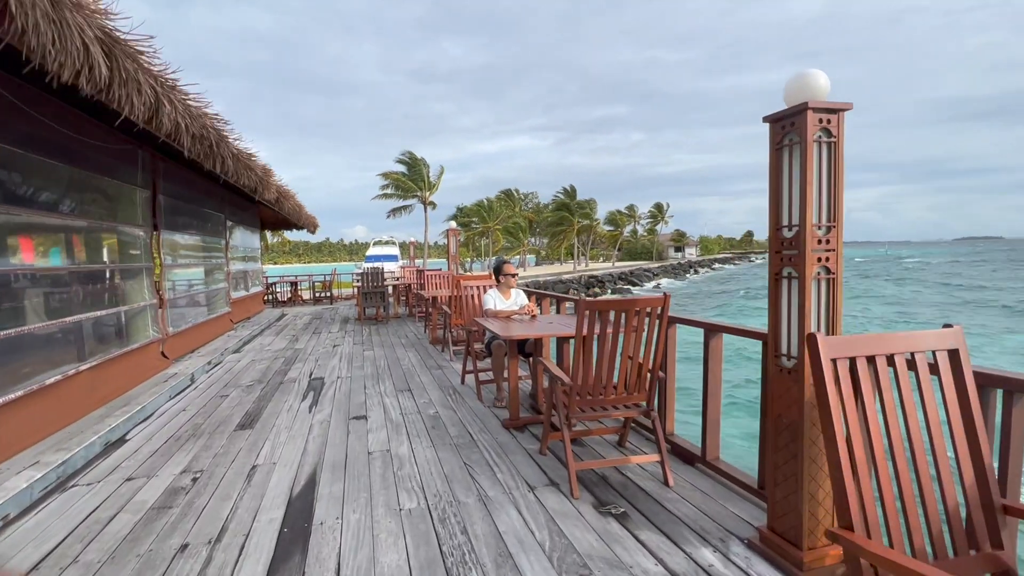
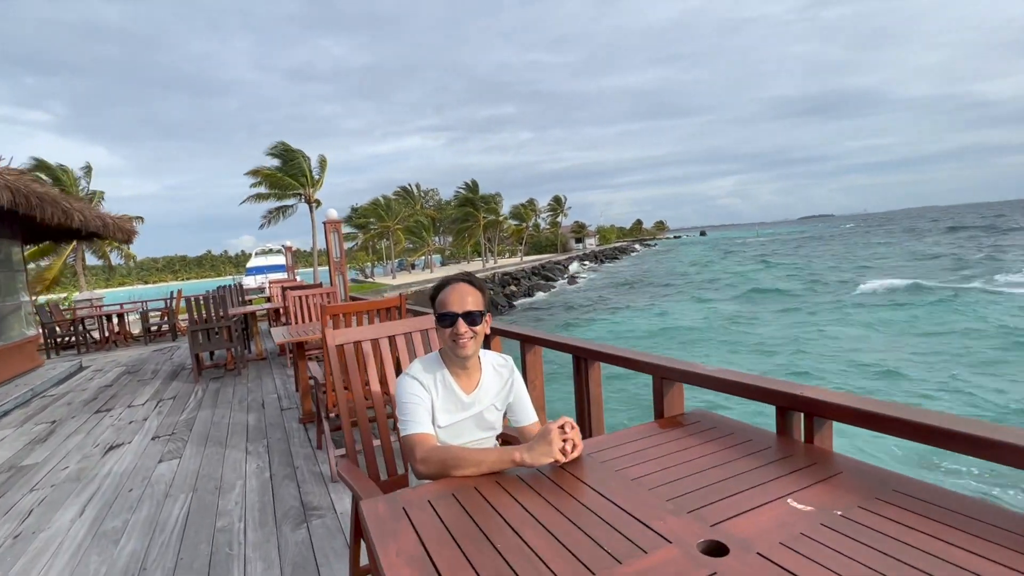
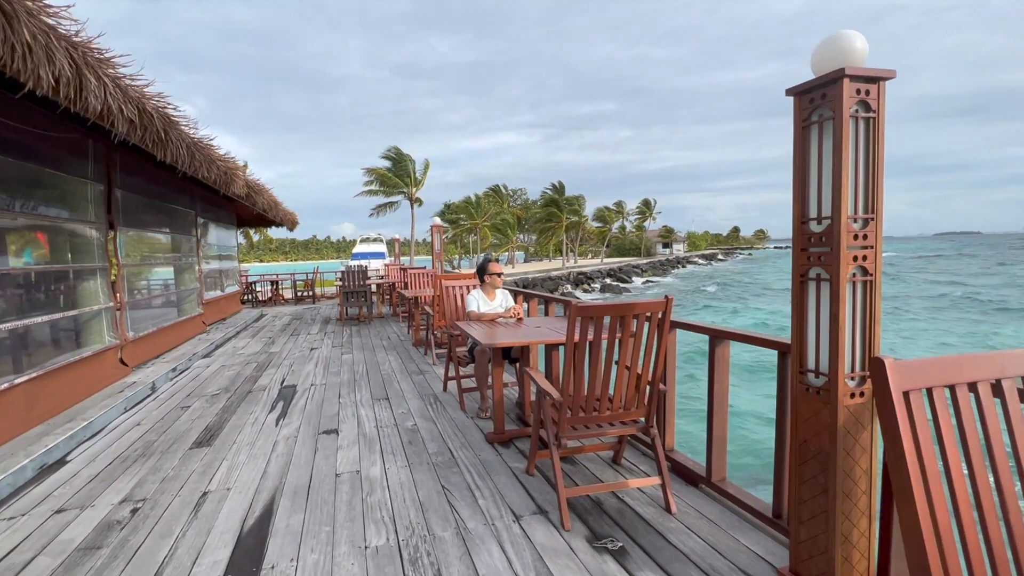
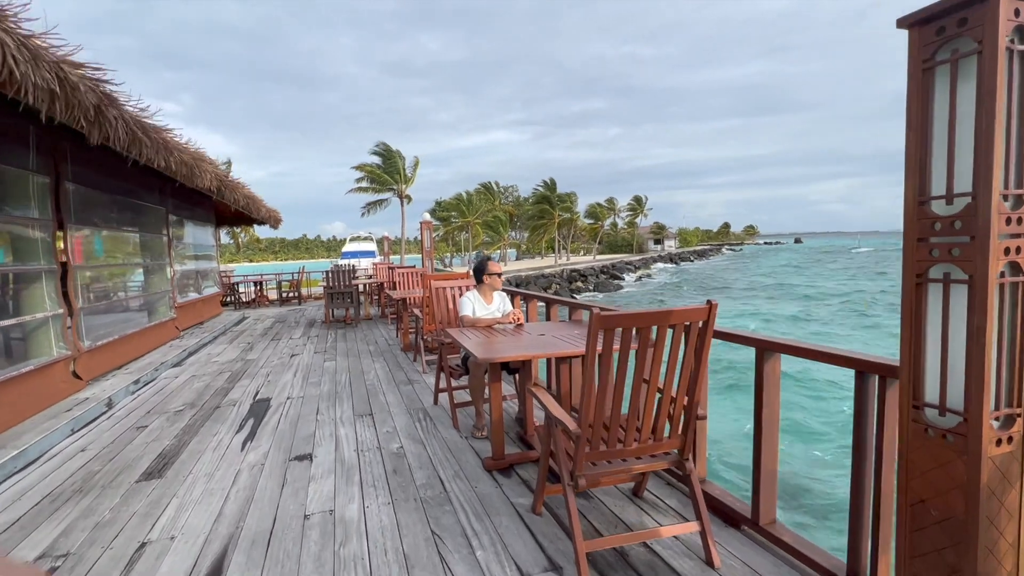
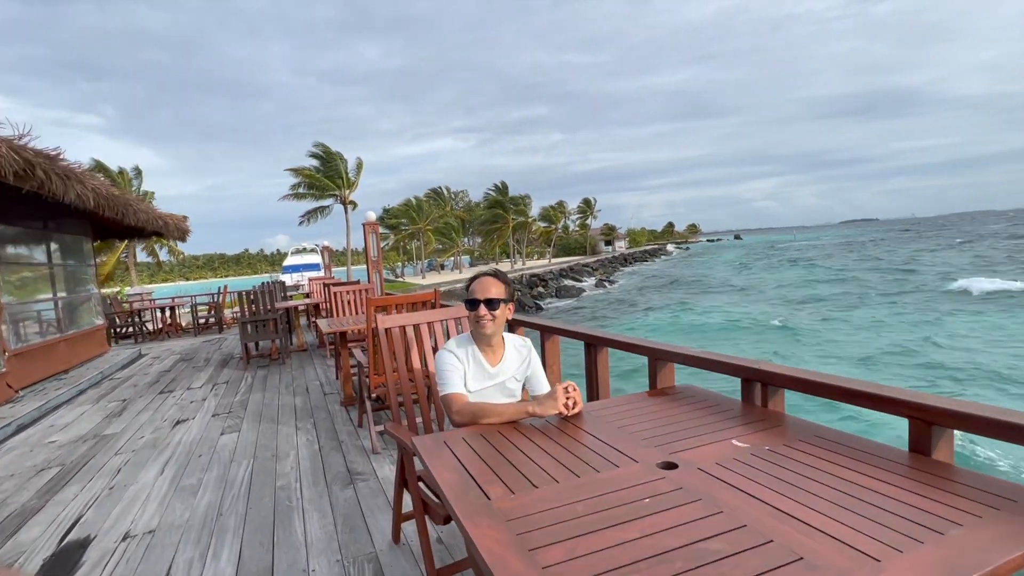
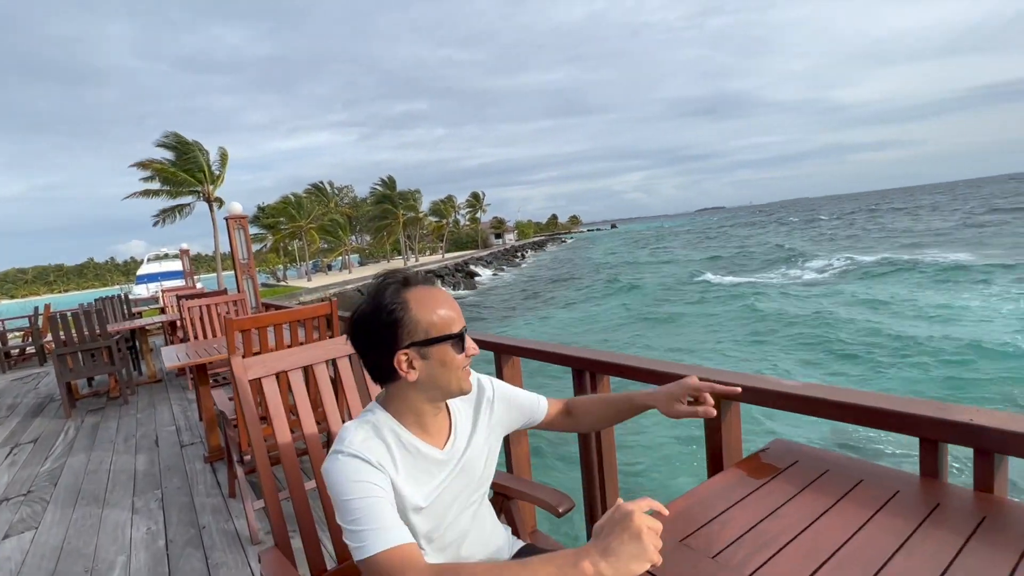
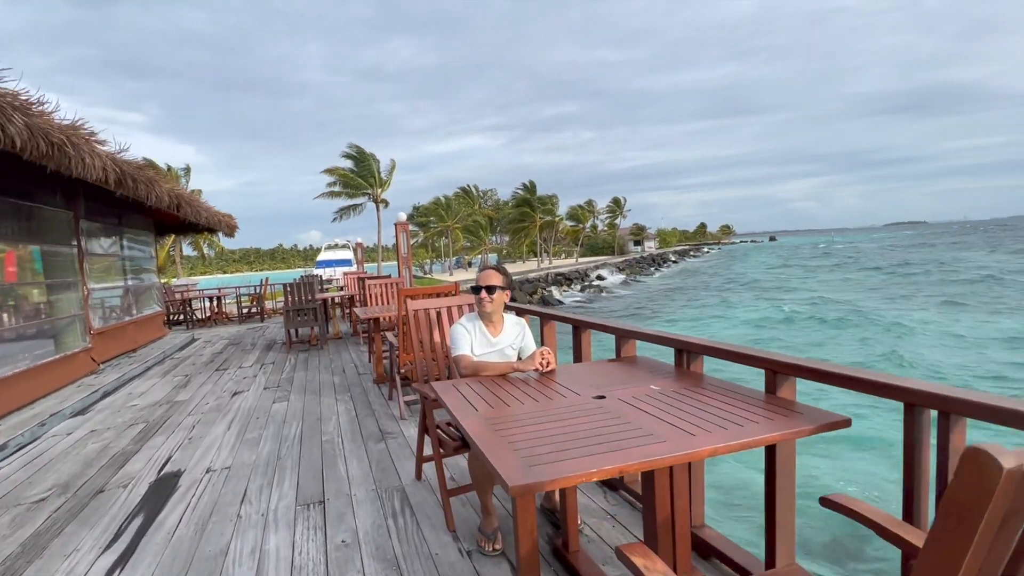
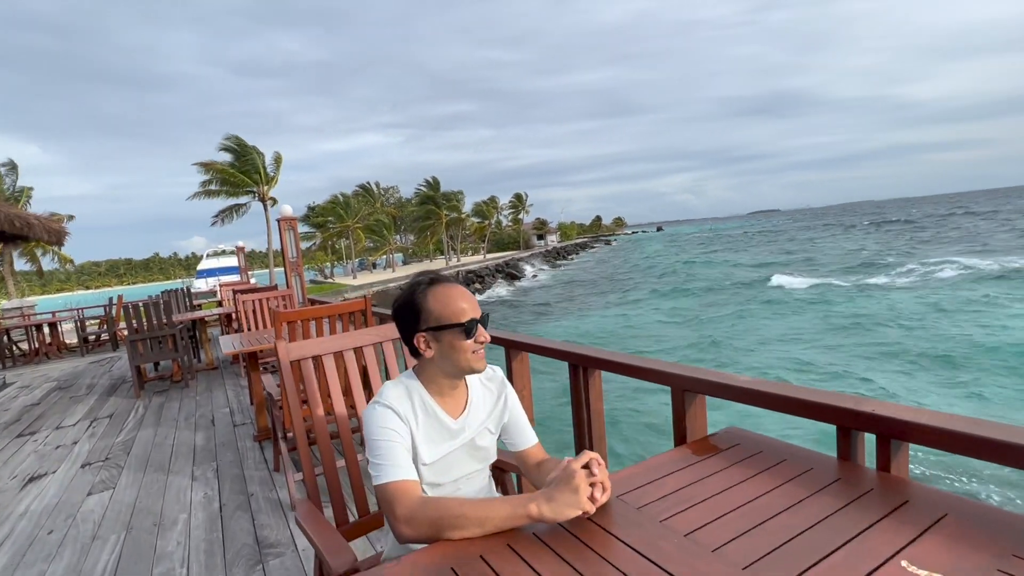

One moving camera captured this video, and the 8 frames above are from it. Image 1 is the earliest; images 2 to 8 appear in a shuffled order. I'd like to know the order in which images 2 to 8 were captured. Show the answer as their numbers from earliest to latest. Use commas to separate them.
3, 4, 7, 5, 2, 8, 6
